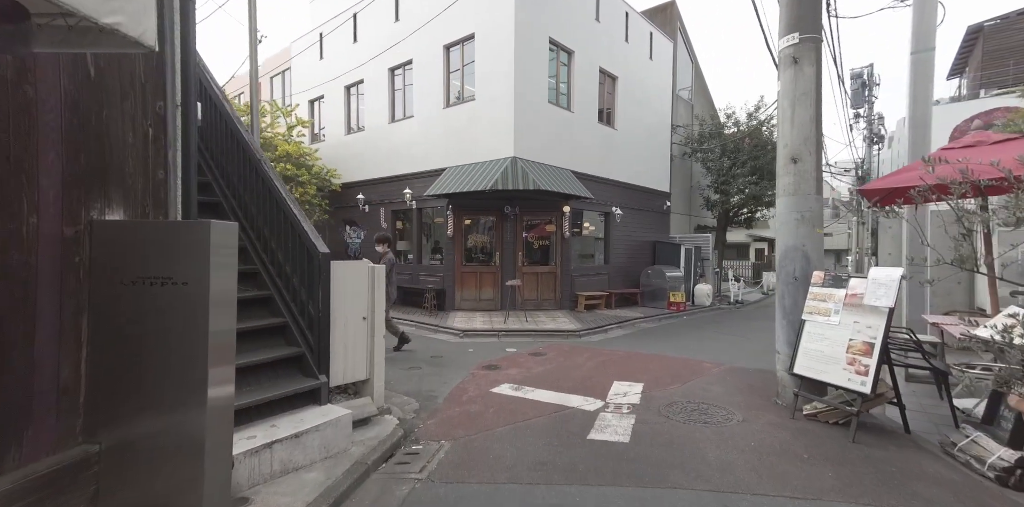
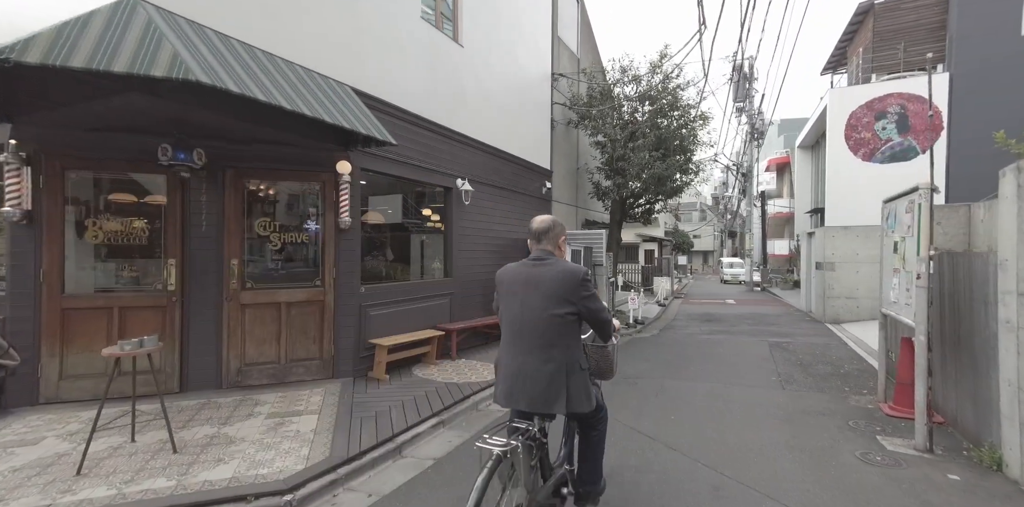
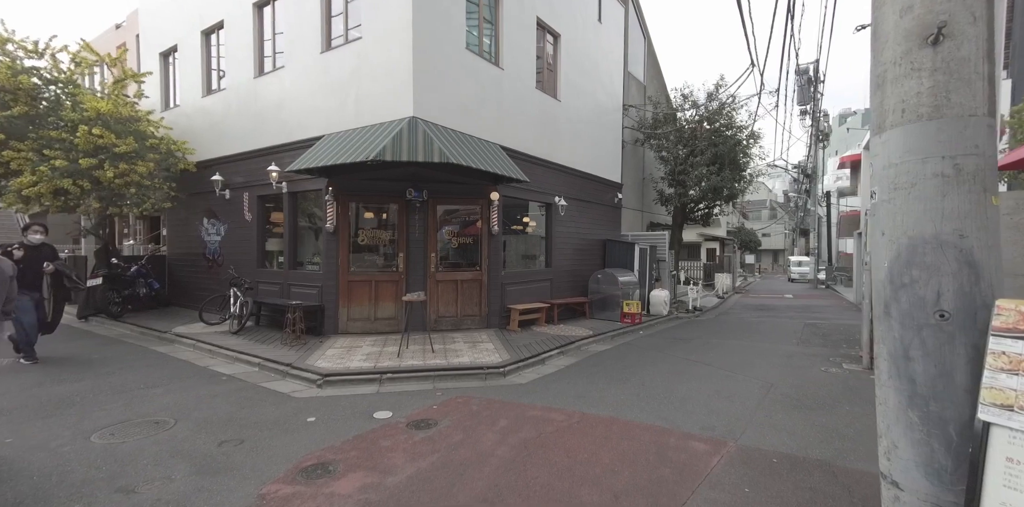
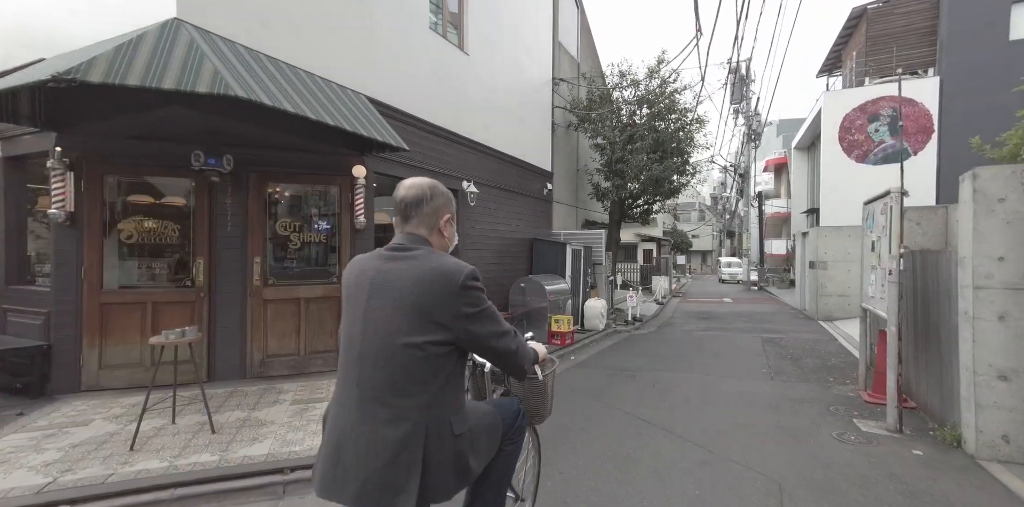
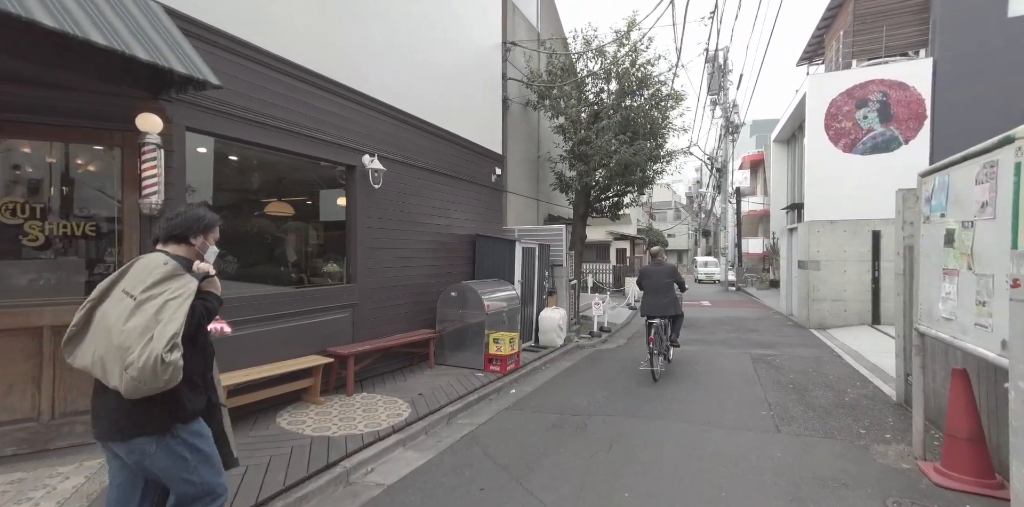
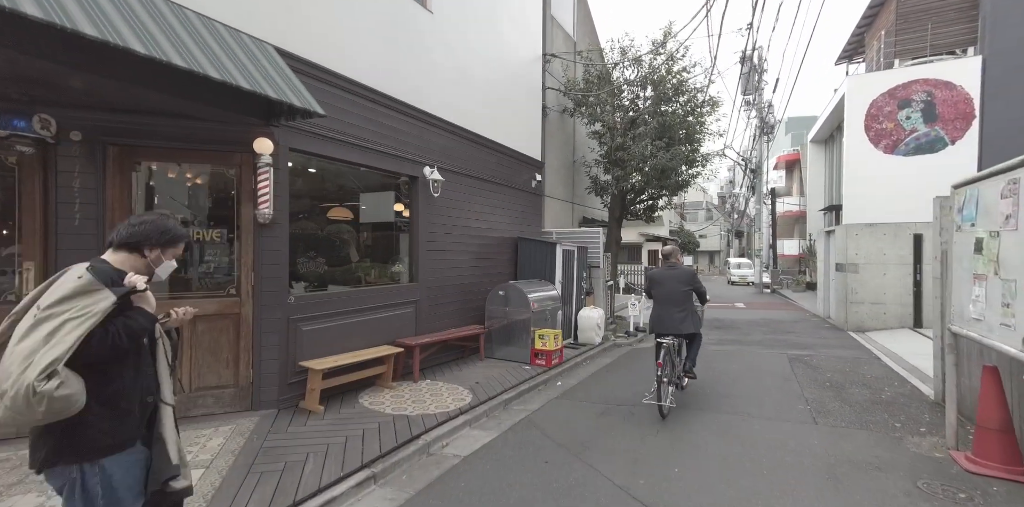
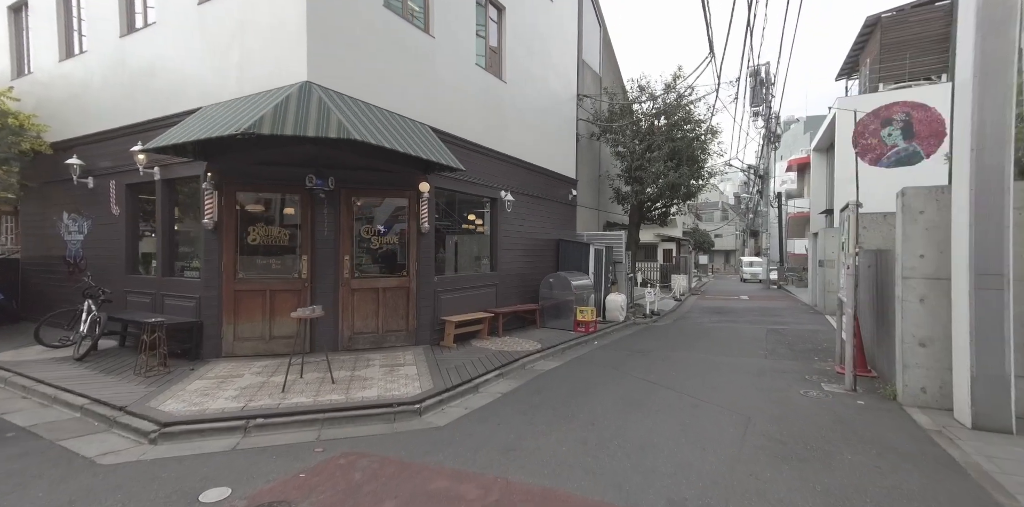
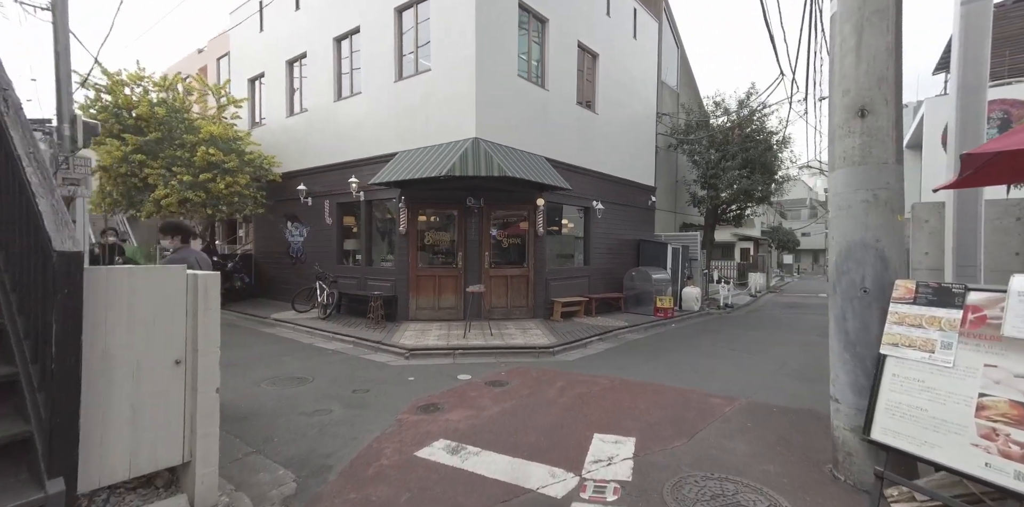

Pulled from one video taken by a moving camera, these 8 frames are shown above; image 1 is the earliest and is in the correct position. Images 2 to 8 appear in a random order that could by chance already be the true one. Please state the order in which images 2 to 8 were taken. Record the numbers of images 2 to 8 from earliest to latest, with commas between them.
8, 3, 7, 4, 2, 6, 5
